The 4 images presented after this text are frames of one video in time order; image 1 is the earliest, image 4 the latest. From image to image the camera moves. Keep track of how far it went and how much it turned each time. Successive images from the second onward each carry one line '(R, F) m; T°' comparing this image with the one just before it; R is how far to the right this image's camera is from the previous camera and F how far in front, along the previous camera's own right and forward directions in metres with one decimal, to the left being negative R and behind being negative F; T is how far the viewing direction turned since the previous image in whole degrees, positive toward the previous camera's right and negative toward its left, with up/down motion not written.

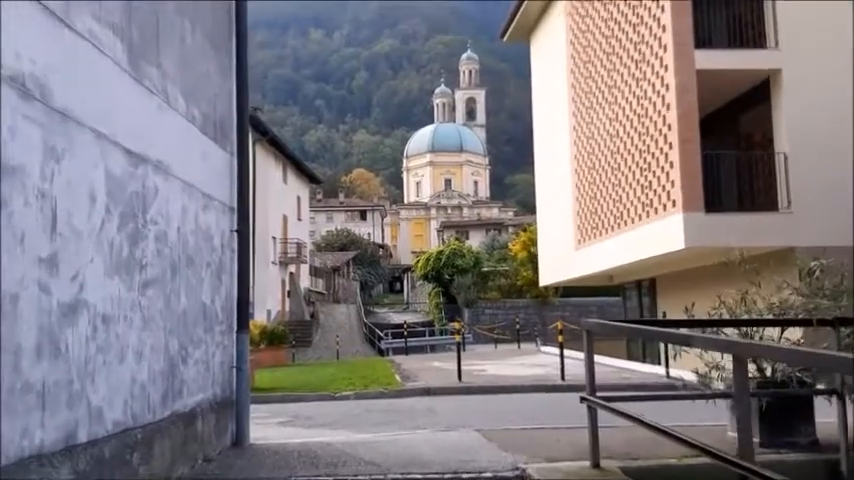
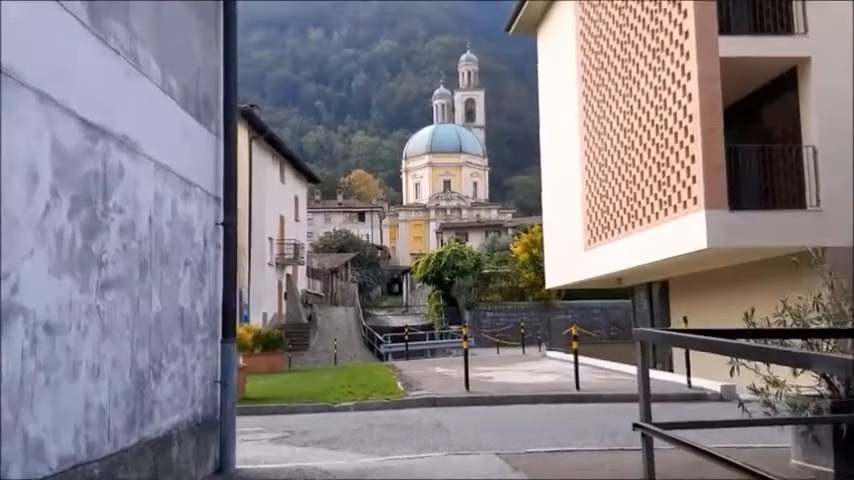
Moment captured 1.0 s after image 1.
(-0.1, +0.8) m; 0°
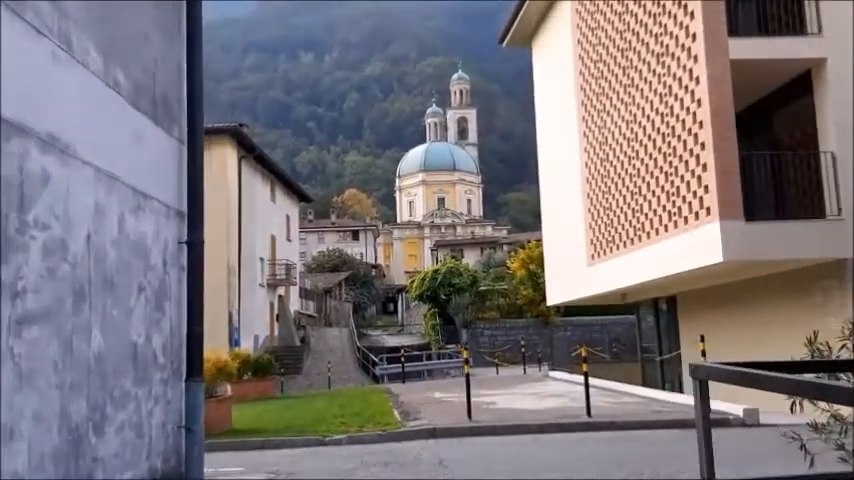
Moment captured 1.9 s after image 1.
(0.0, +0.7) m; 0°
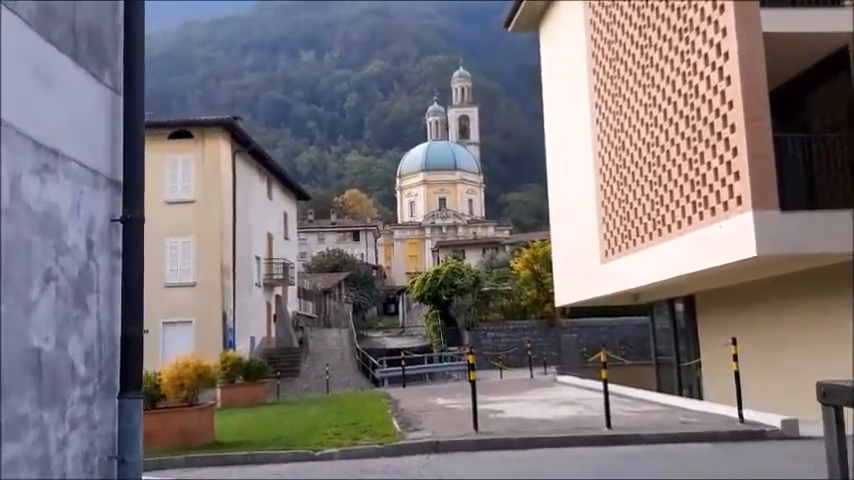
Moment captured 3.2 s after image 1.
(0.0, +1.0) m; 0°
